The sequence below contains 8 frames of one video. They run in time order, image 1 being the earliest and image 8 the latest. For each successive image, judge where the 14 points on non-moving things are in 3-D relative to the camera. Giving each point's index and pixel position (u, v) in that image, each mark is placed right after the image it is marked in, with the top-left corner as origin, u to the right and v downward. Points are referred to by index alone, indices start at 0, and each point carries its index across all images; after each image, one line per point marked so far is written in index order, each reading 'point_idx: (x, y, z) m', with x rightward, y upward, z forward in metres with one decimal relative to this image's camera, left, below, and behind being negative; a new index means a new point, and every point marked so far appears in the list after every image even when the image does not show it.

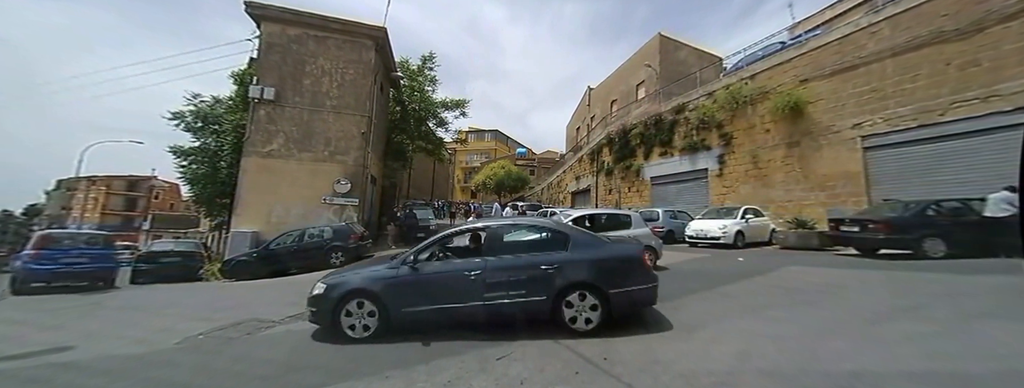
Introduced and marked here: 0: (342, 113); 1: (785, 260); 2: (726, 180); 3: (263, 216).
0: (-7.9, +3.9, +14.2) m
1: (+9.2, -2.0, +9.9) m
2: (+11.6, +0.7, +16.2) m
3: (-10.7, -1.0, +13.0) m
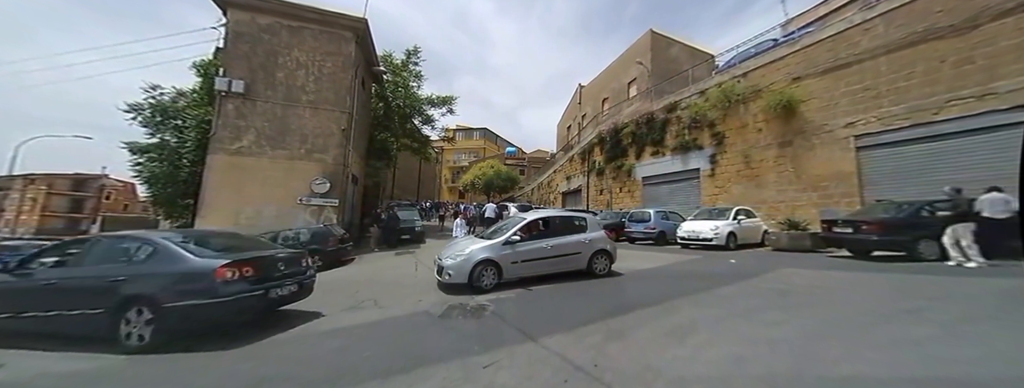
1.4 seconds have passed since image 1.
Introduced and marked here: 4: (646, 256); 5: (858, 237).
0: (-8.5, +3.9, +13.4) m
1: (+8.7, -2.0, +9.5) m
2: (+11.0, +0.7, +15.9) m
3: (-11.3, -1.0, +12.1) m
4: (+5.2, -2.4, +11.5) m
5: (+10.0, -1.3, +8.6) m
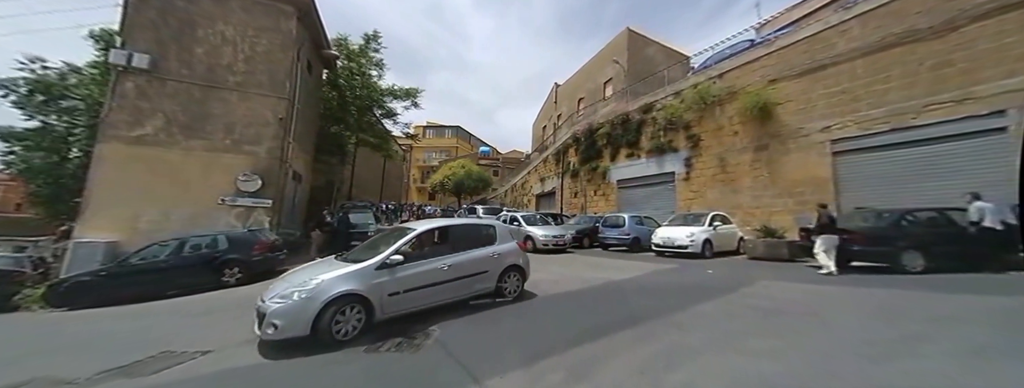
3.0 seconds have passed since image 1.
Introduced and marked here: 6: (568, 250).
0: (-9.9, +3.9, +11.5) m
1: (+7.5, -2.2, +8.8) m
2: (+9.3, +0.5, +15.3) m
3: (-12.6, -0.9, +10.0) m
4: (+3.8, -2.5, +10.5) m
5: (+8.8, -1.4, +8.0) m
6: (+2.6, -2.6, +13.7) m
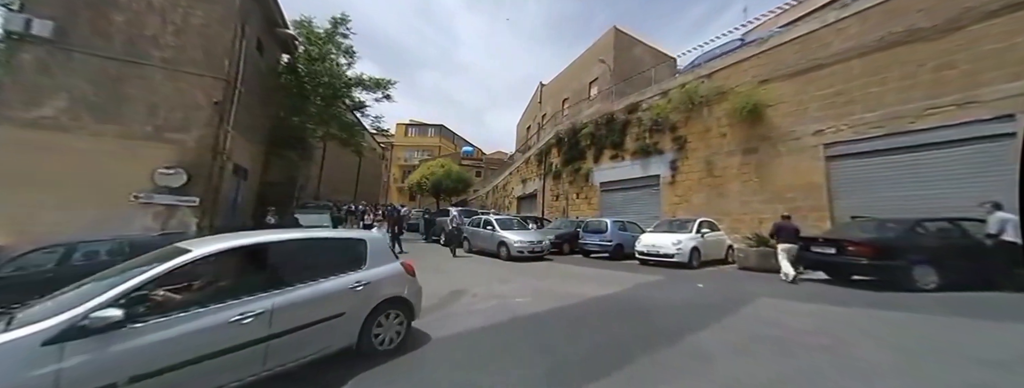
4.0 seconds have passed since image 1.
0: (-10.8, +4.1, +9.9) m
1: (+6.6, -2.4, +7.9) m
2: (+8.1, +0.3, +14.6) m
3: (-13.6, -0.7, +8.2) m
4: (+2.8, -2.6, +9.5) m
5: (+8.0, -1.6, +7.2) m
6: (+1.4, -2.7, +12.6) m
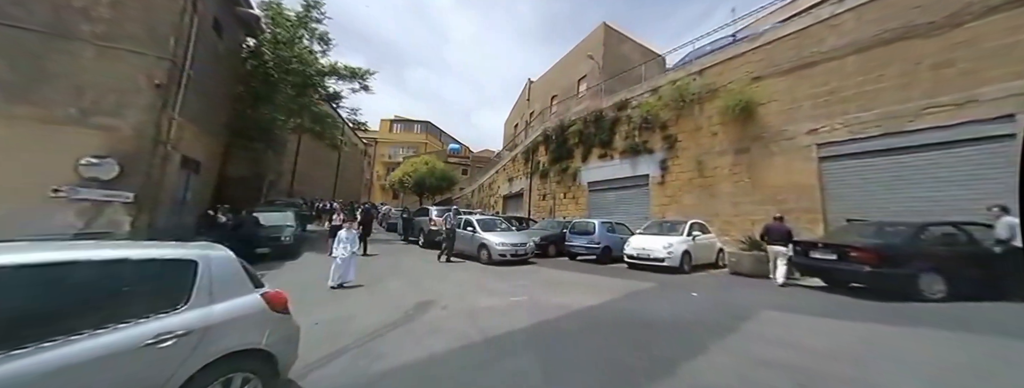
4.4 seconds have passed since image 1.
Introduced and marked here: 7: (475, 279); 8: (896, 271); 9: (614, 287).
0: (-11.3, +4.2, +8.7) m
1: (+6.0, -2.4, +7.4) m
2: (+7.4, +0.2, +14.1) m
3: (-14.1, -0.5, +6.9) m
4: (+2.2, -2.6, +8.8) m
5: (+7.4, -1.6, +6.7) m
6: (+0.7, -2.6, +11.9) m
7: (-1.1, -2.4, +8.6) m
8: (+7.8, -1.5, +6.1) m
9: (+2.8, -2.5, +8.2) m
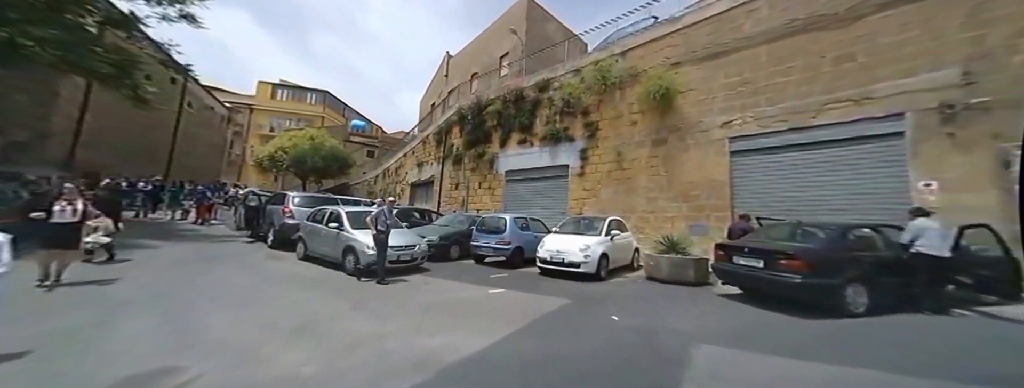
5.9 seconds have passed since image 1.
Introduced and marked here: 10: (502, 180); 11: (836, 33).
0: (-13.5, +4.9, +3.0) m
1: (+3.4, -2.3, +6.2) m
2: (+3.2, +0.5, +12.9) m
3: (-15.9, +0.2, +0.8) m
4: (-0.6, -2.3, +6.6) m
5: (+5.0, -1.6, +5.8) m
6: (-2.8, -2.2, +9.2) m
7: (-3.7, -2.1, +5.6) m
8: (+5.5, -1.5, +5.3) m
9: (+0.1, -2.3, +6.2) m
10: (-0.6, +0.7, +15.5) m
11: (+9.0, +4.3, +8.2) m
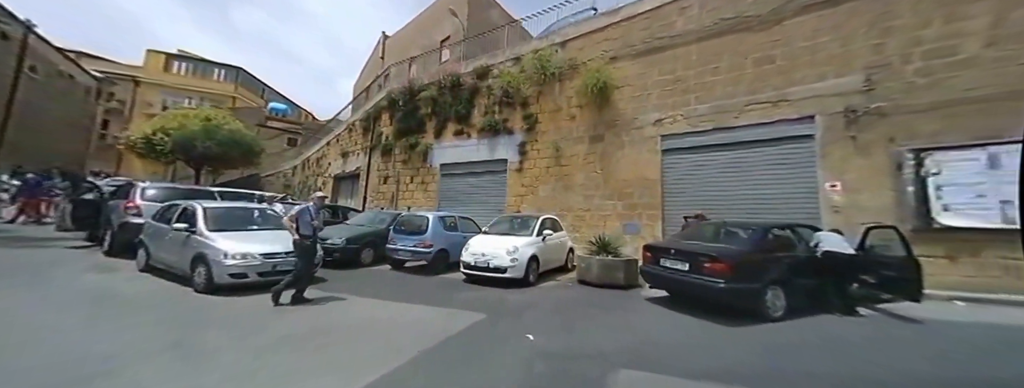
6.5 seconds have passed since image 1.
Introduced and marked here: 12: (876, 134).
0: (-14.4, +5.1, -0.3) m
1: (+1.7, -2.2, +5.5) m
2: (+0.5, +0.7, +12.1) m
3: (-16.5, +0.4, -2.8) m
4: (-2.3, -2.2, +5.3) m
5: (+3.3, -1.6, +5.5) m
6: (-4.9, -2.0, +7.6) m
7: (-5.2, -2.0, +3.9) m
8: (+3.9, -1.5, +5.0) m
9: (-1.6, -2.2, +5.1) m
10: (-3.7, +1.0, +14.1) m
11: (+6.9, +4.3, +8.4) m
12: (+8.4, +1.4, +6.9) m
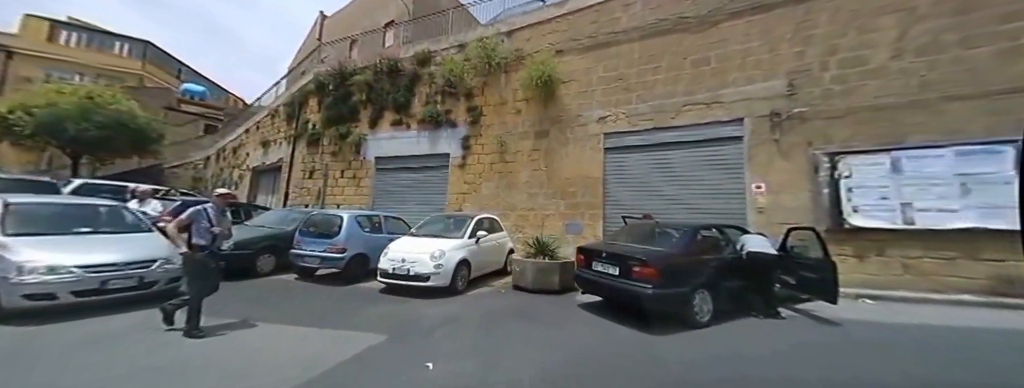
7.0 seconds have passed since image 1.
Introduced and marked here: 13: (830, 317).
0: (-15.0, +5.2, -2.8) m
1: (+0.2, -2.2, +5.0) m
2: (-1.7, +0.8, +11.3) m
3: (-16.8, +0.5, -5.6) m
4: (-3.8, -2.1, +4.2) m
5: (+1.9, -1.6, +5.1) m
6: (-6.6, -1.9, +6.2) m
7: (-6.5, -1.9, +2.4) m
8: (+2.5, -1.5, +4.7) m
9: (-3.0, -2.2, +4.1) m
10: (-6.1, +1.1, +12.7) m
11: (+5.2, +4.3, +8.4) m
12: (+6.8, +1.3, +7.0) m
13: (+5.4, -2.1, +5.1) m
